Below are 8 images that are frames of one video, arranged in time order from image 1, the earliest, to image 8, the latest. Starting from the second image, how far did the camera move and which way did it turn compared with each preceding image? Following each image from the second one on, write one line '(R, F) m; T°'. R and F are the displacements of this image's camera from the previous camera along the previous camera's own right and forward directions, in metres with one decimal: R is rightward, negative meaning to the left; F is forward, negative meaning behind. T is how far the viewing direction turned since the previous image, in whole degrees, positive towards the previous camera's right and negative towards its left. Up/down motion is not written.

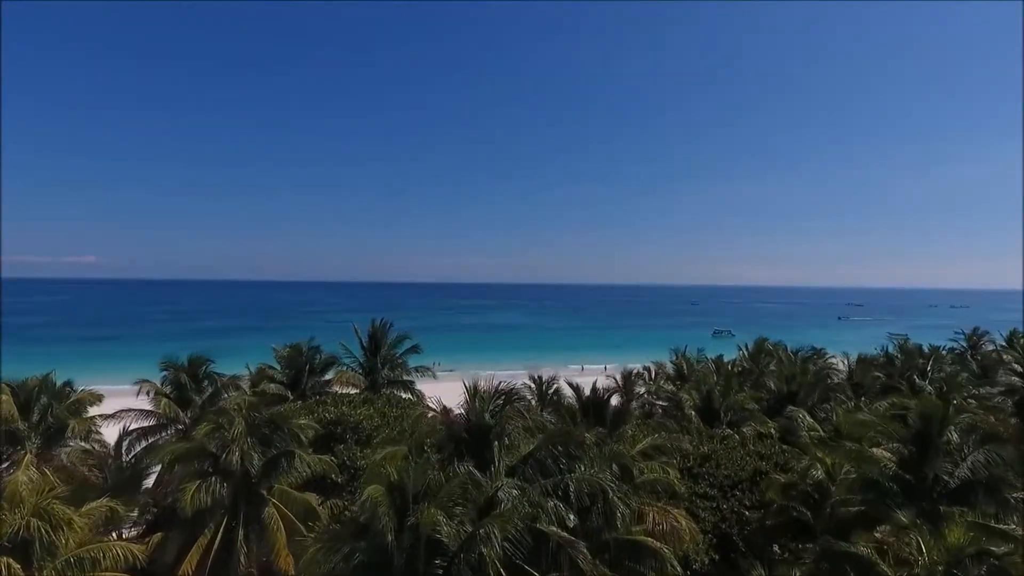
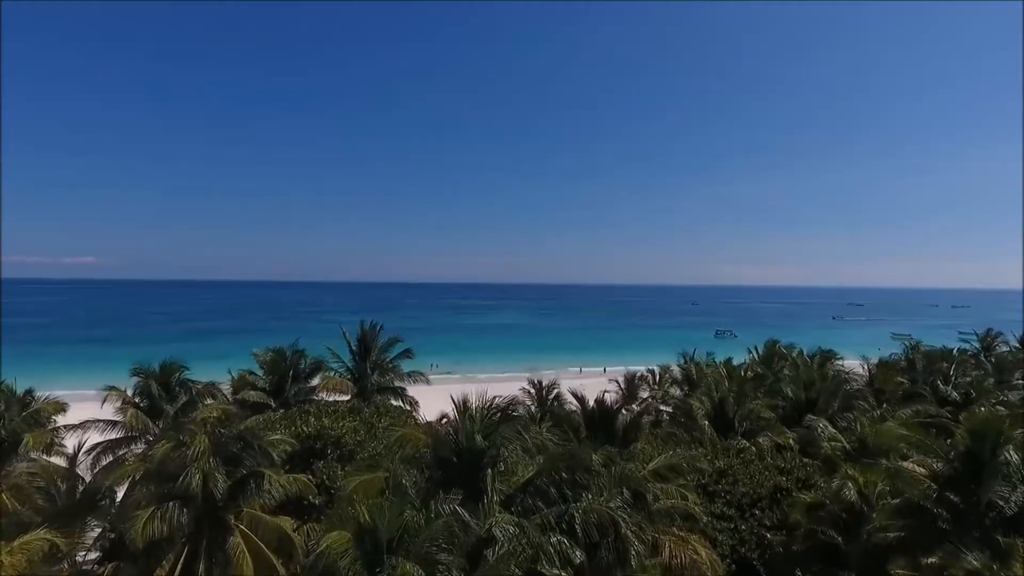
(0.0, +1.2) m; 0°
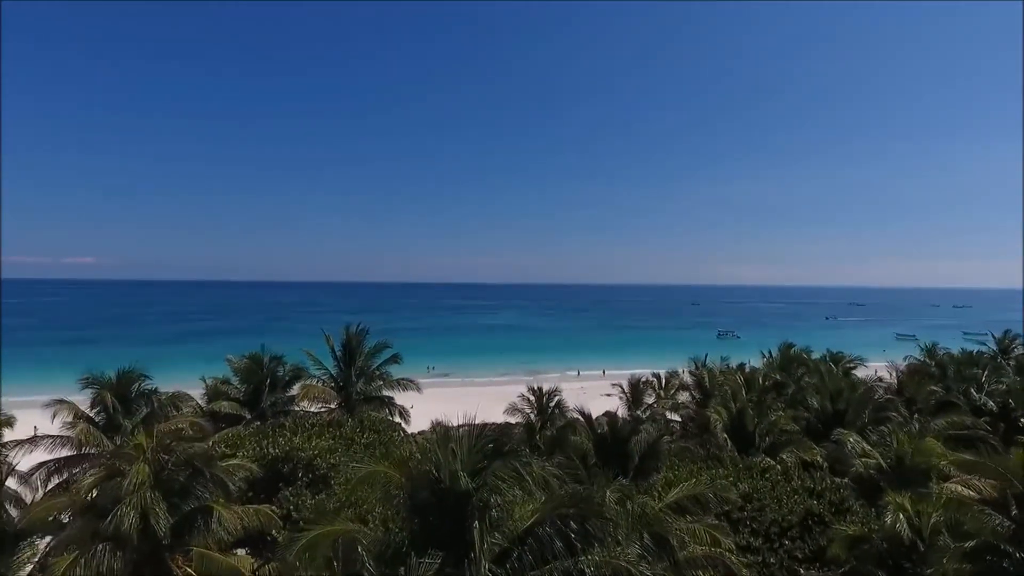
(+0.1, +1.5) m; 0°
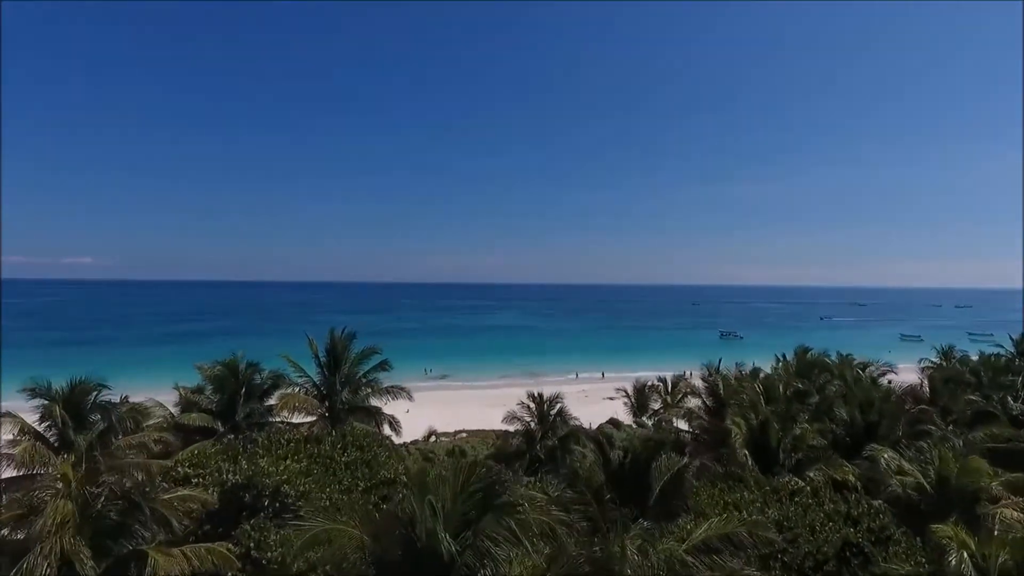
(0.0, +1.3) m; 0°
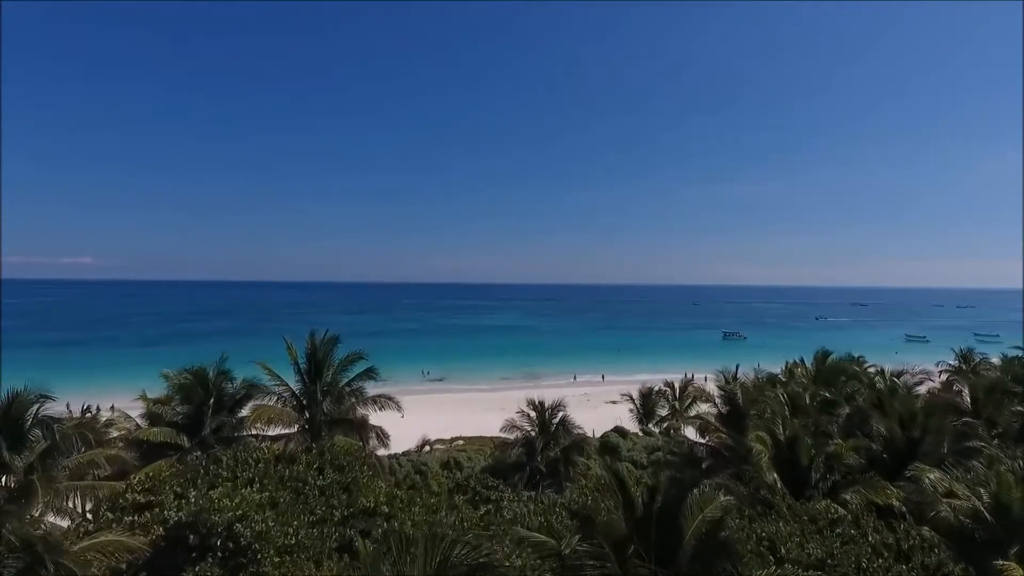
(0.0, +1.4) m; 0°
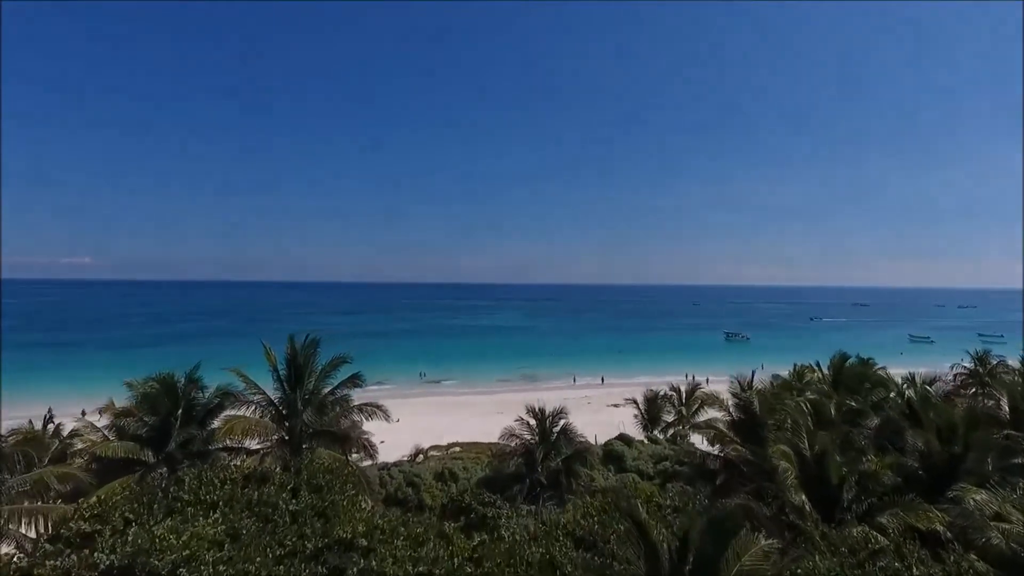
(0.0, +1.1) m; 0°
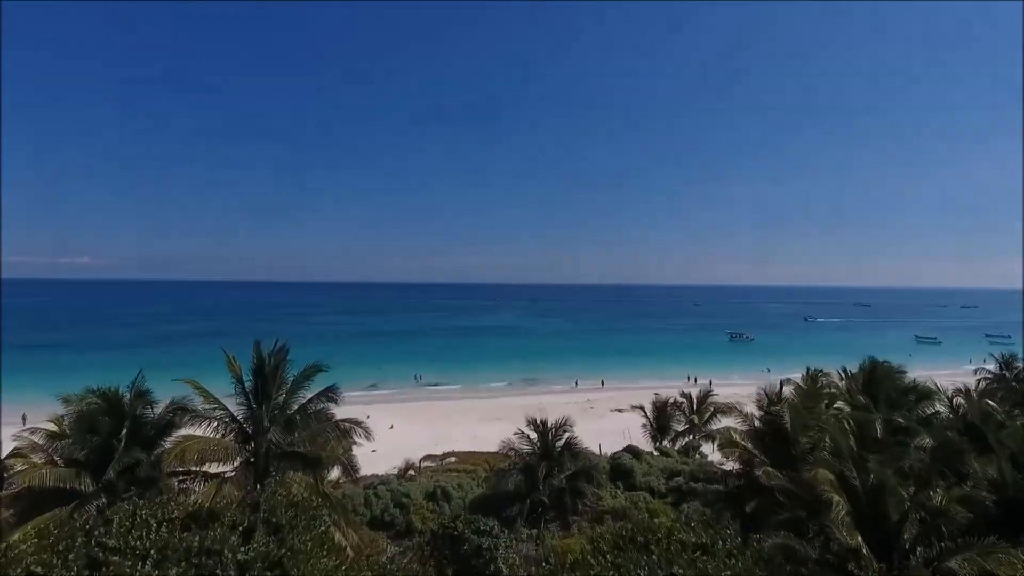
(0.0, +1.6) m; 0°
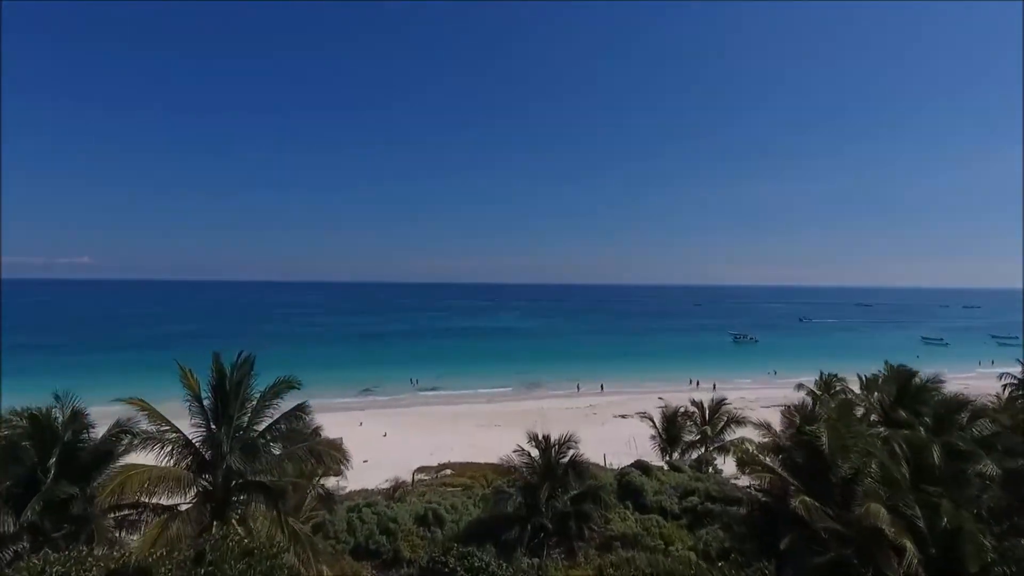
(0.0, +1.5) m; 0°
